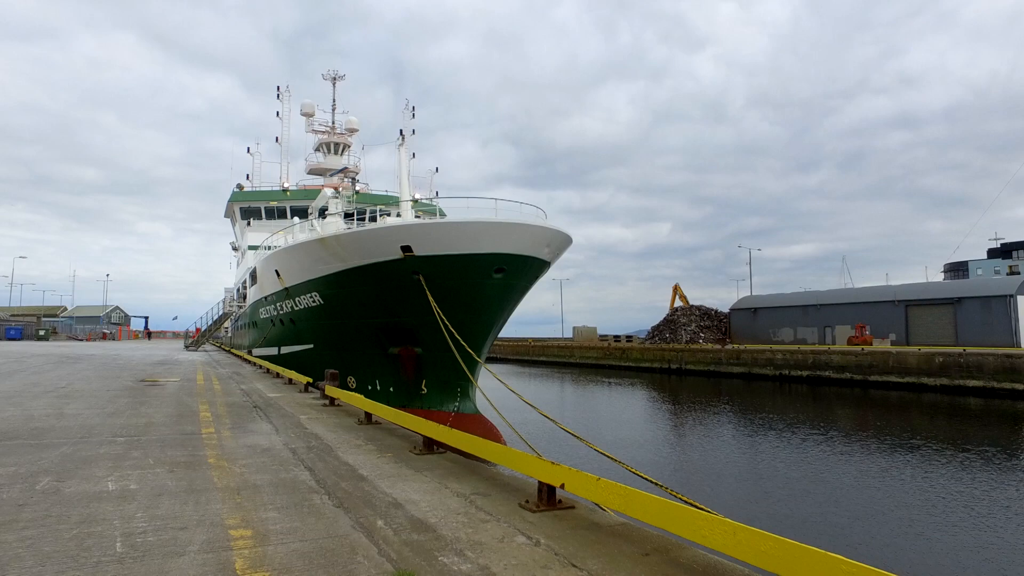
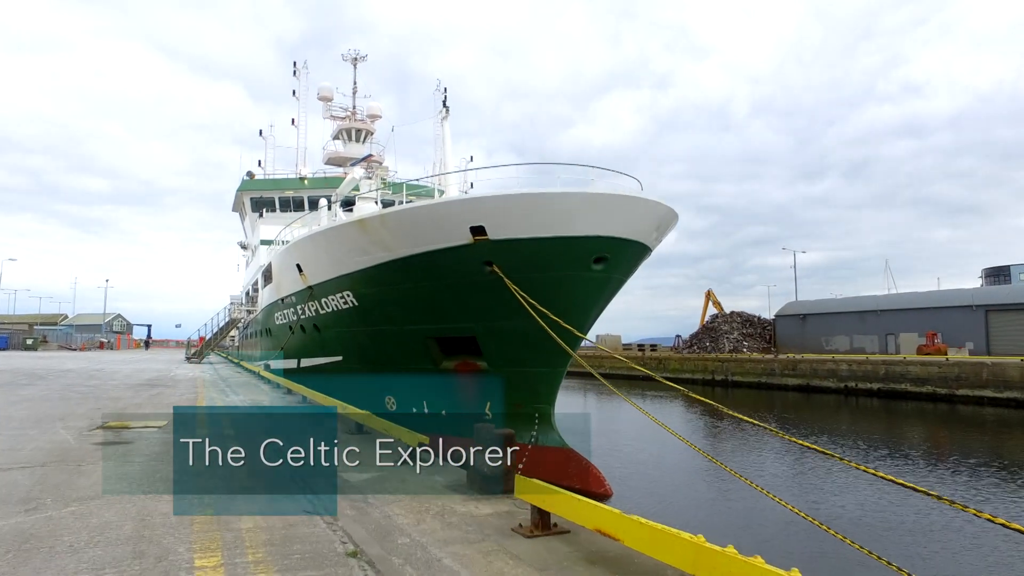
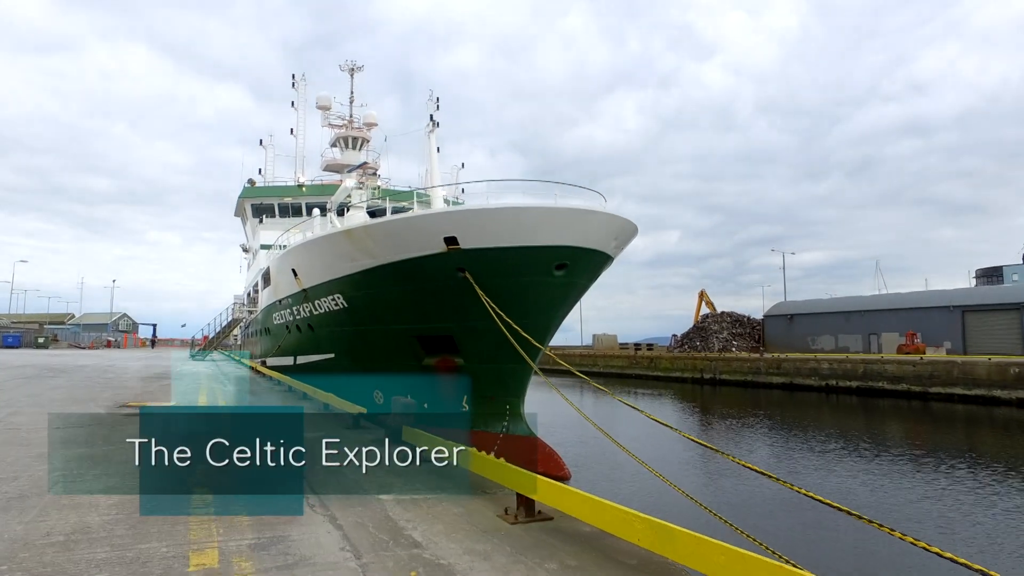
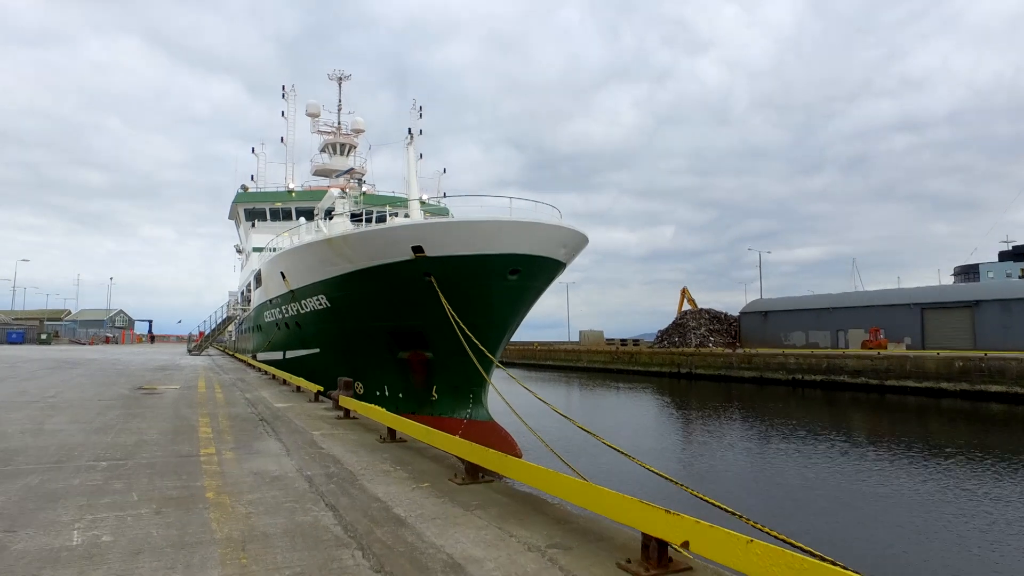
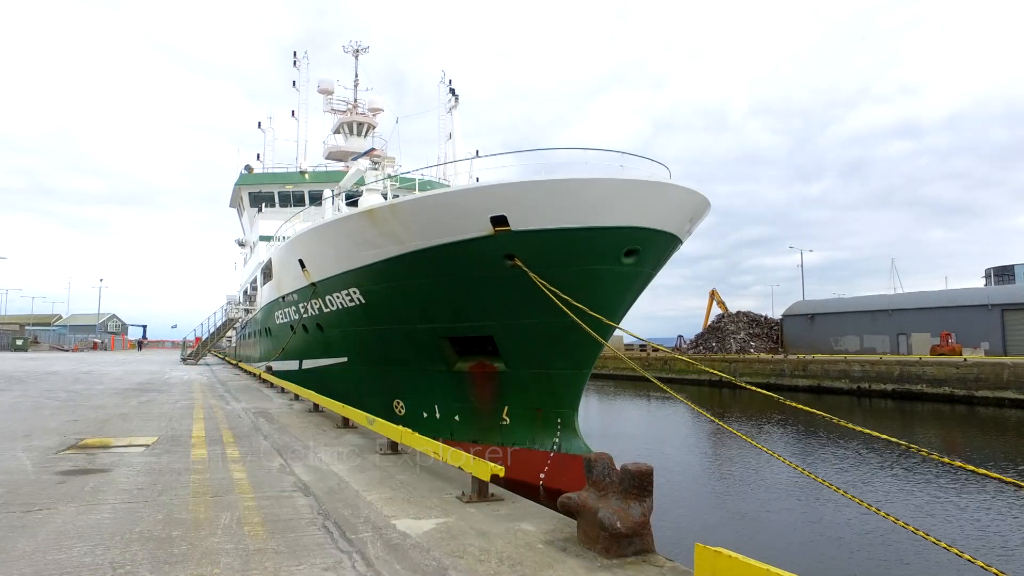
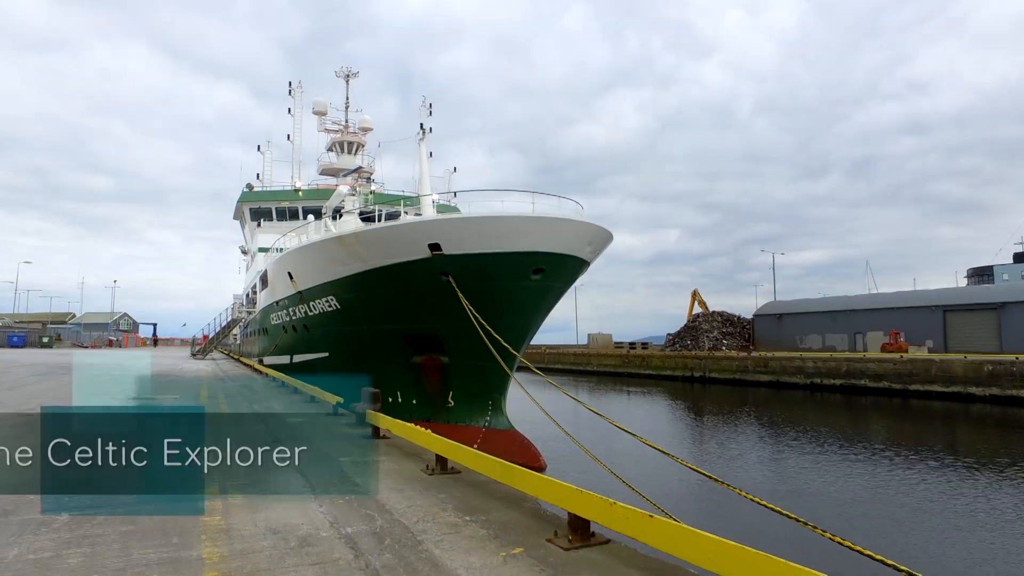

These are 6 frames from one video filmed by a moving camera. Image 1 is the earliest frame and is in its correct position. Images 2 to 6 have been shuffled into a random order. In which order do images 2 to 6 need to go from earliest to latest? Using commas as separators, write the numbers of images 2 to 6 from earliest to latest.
4, 6, 3, 2, 5
